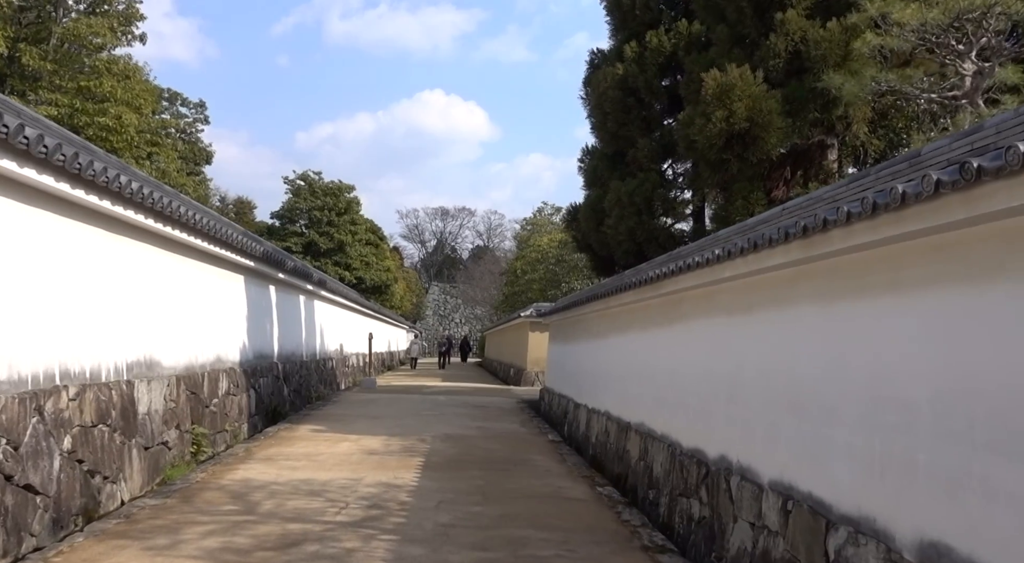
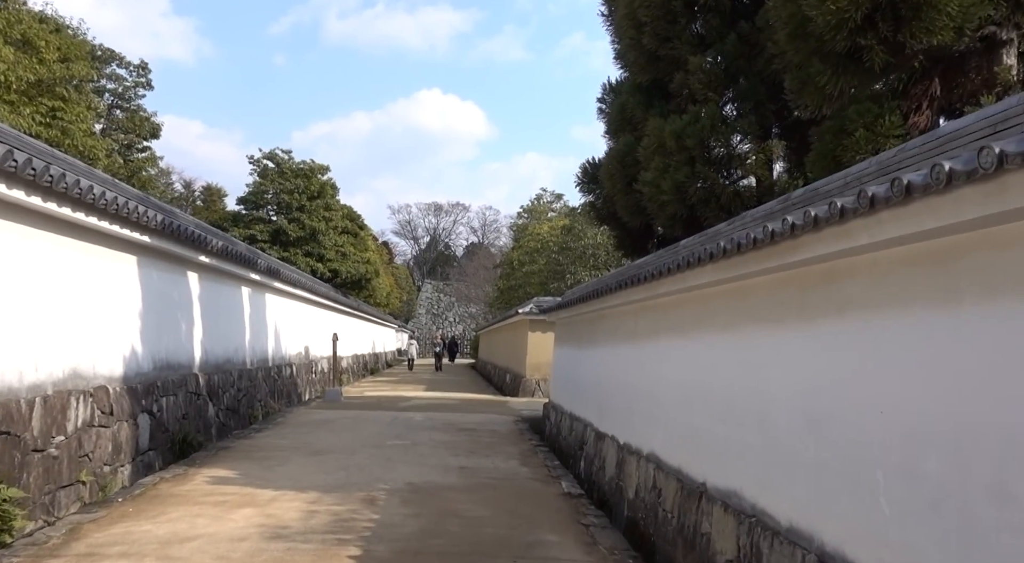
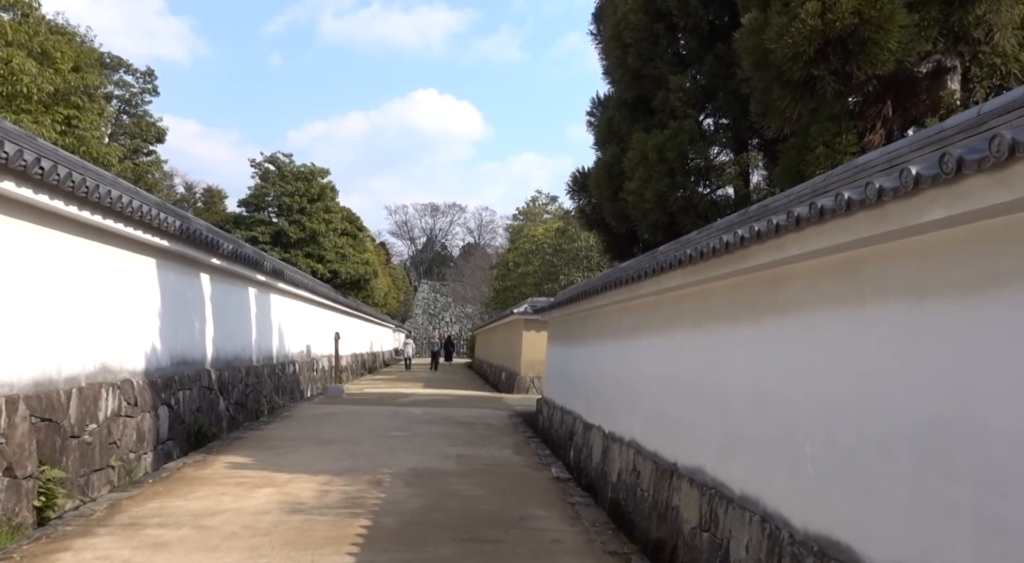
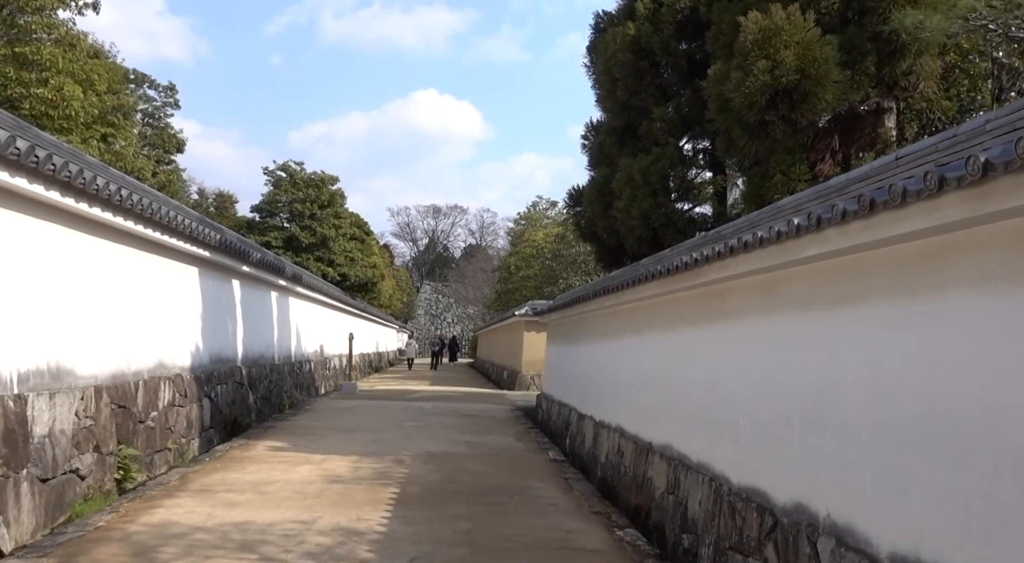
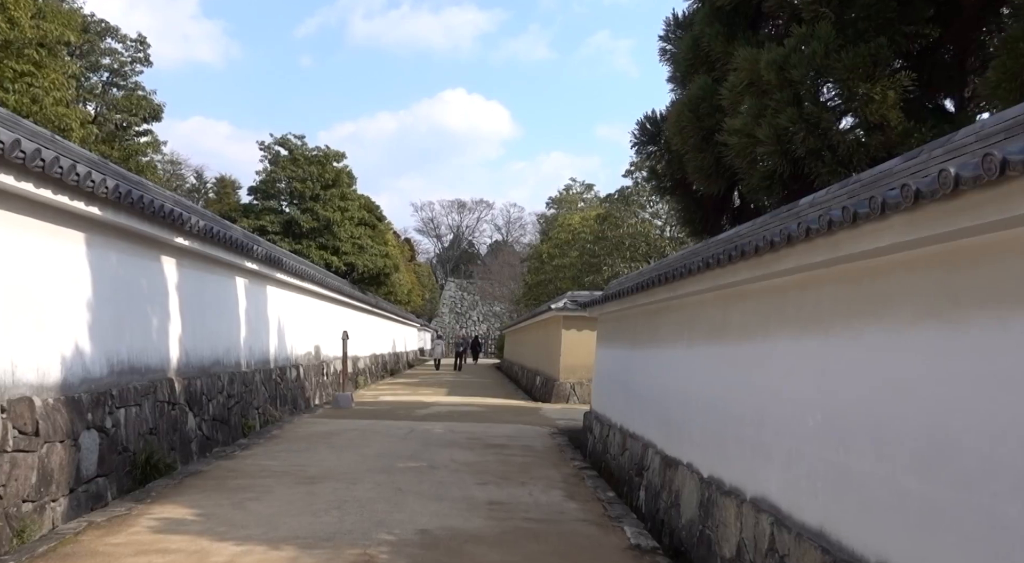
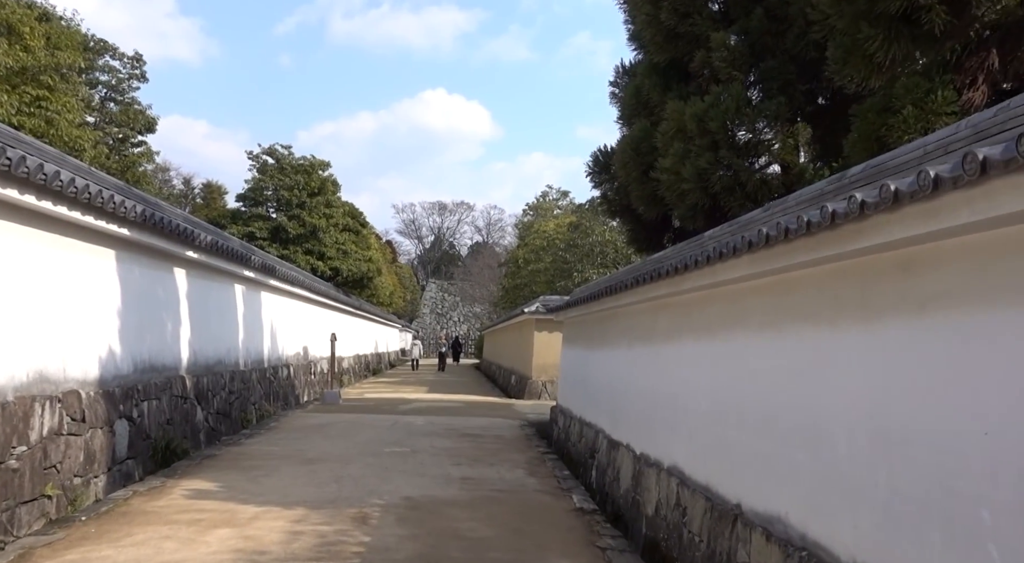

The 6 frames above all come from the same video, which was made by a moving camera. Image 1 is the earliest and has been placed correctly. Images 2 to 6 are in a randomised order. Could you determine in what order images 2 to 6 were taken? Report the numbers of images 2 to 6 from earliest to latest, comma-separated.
4, 3, 2, 6, 5
